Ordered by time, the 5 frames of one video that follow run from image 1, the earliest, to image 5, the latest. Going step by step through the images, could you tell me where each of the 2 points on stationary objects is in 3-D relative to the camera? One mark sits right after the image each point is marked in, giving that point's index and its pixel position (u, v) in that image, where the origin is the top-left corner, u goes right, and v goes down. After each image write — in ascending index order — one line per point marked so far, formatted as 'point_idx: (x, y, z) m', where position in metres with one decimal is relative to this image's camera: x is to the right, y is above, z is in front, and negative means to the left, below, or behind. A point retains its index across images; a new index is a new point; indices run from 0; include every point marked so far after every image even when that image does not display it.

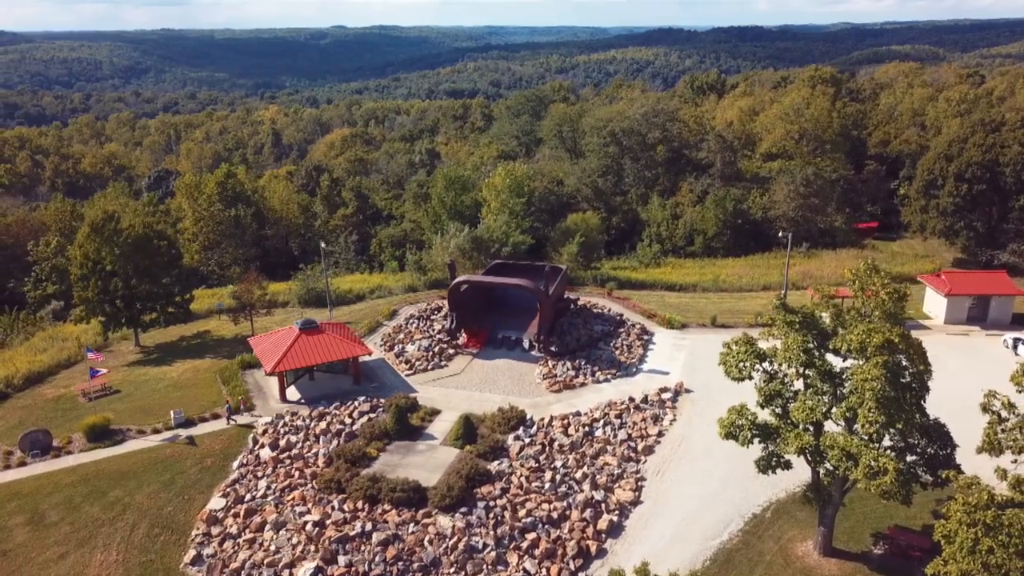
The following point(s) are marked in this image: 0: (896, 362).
0: (+8.1, -1.6, +17.0) m
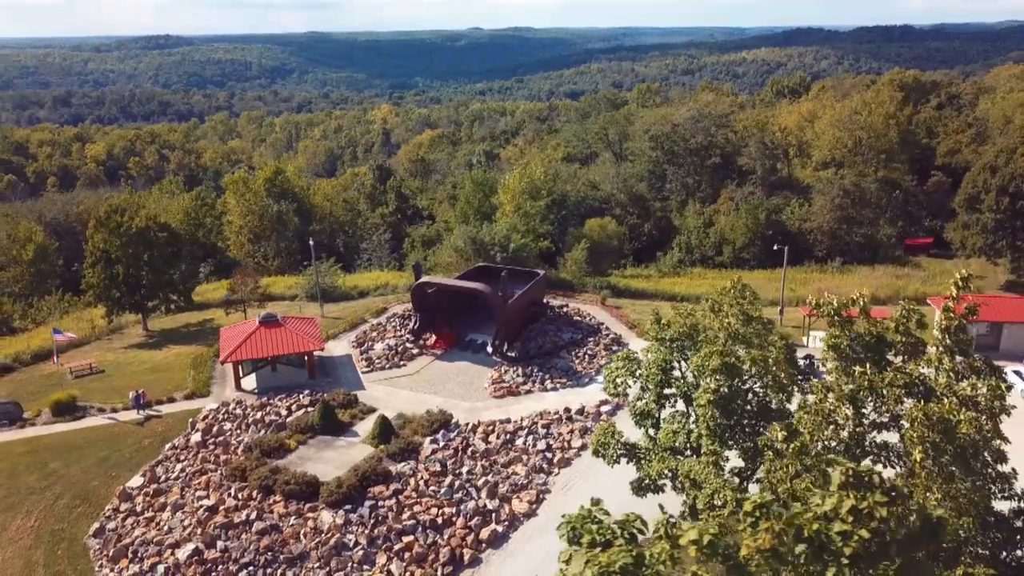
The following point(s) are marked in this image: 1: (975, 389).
0: (+4.5, -2.0, +16.0) m
1: (+6.4, -1.4, +11.3) m
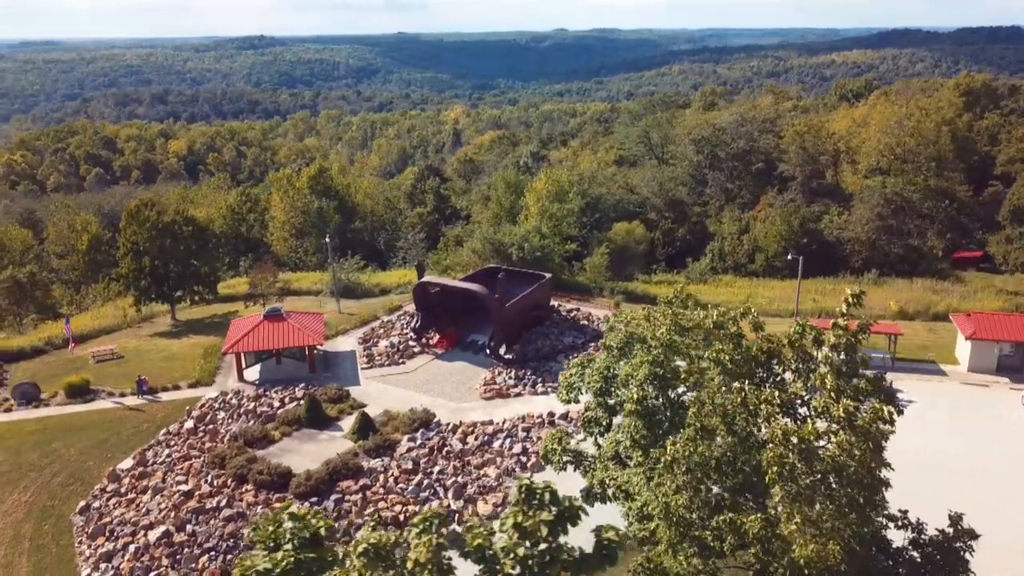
0: (+3.0, -2.2, +15.6) m
1: (+4.5, -1.6, +10.7) m
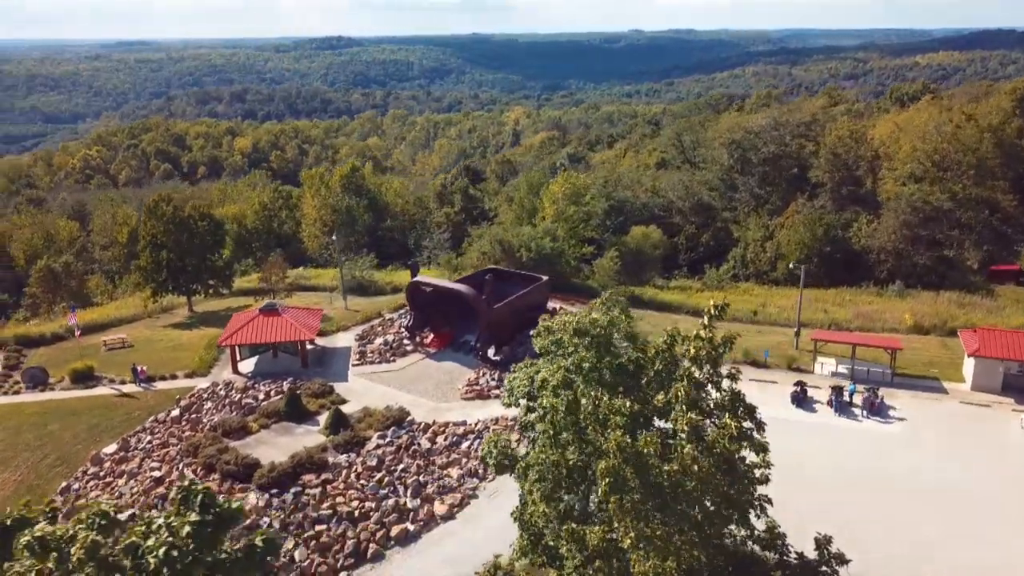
0: (+1.3, -2.3, +15.4) m
1: (+2.4, -1.8, +10.4) m
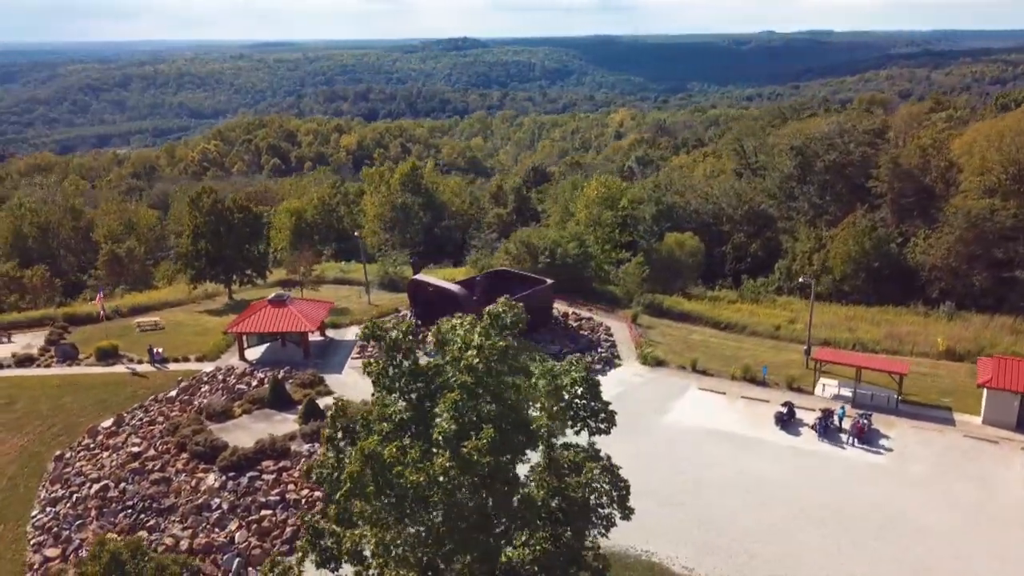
0: (-1.2, -2.3, +15.3) m
1: (-0.7, -1.9, +10.2) m
